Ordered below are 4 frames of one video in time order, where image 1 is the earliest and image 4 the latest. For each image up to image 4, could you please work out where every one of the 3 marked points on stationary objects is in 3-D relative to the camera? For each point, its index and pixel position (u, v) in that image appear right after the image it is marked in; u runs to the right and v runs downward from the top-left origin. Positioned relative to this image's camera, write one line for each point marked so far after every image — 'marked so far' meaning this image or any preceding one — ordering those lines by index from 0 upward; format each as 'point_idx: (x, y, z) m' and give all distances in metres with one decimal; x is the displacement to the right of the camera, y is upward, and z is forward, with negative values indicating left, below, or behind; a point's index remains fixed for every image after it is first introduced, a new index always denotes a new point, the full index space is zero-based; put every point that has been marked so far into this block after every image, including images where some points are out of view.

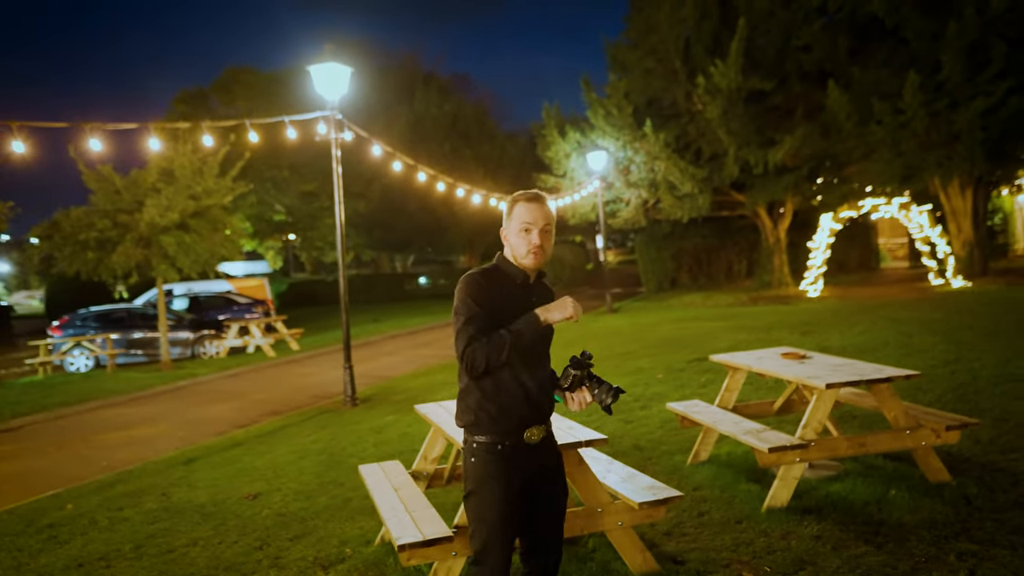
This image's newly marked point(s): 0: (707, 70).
0: (+4.7, +5.3, +19.3) m
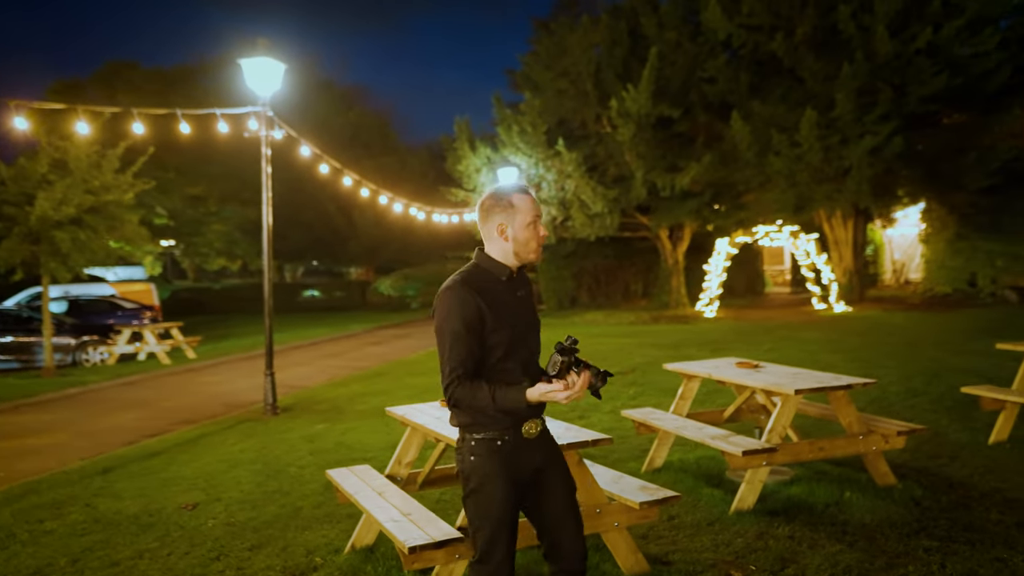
0: (+2.6, +4.8, +19.9) m
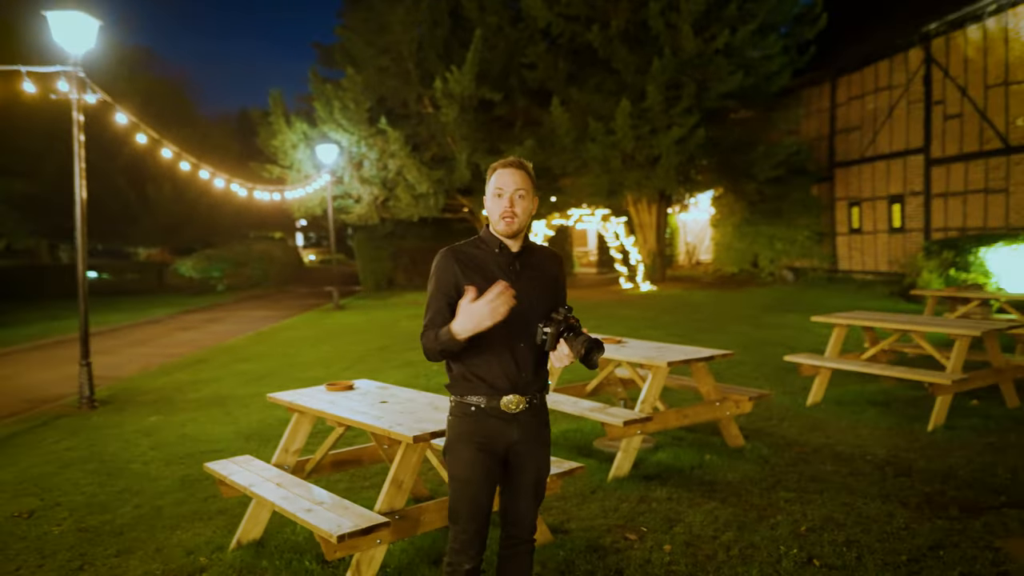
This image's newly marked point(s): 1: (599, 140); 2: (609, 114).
0: (-1.8, +5.3, +19.9) m
1: (+2.1, +3.5, +18.8) m
2: (+2.4, +4.2, +19.4) m
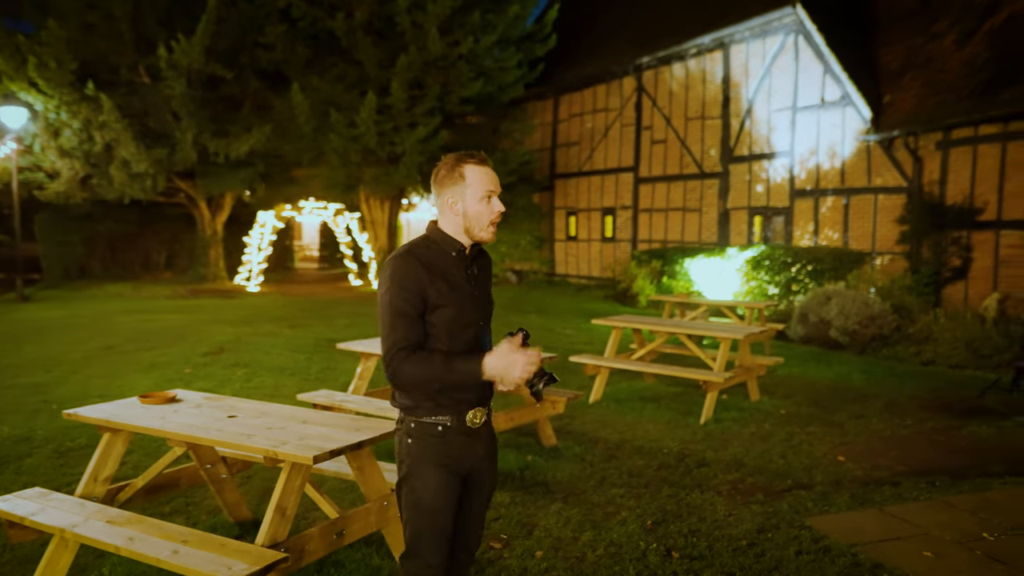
0: (-7.8, +5.5, +17.9) m
1: (-3.9, +3.6, +18.2) m
2: (-3.8, +4.3, +18.9) m
